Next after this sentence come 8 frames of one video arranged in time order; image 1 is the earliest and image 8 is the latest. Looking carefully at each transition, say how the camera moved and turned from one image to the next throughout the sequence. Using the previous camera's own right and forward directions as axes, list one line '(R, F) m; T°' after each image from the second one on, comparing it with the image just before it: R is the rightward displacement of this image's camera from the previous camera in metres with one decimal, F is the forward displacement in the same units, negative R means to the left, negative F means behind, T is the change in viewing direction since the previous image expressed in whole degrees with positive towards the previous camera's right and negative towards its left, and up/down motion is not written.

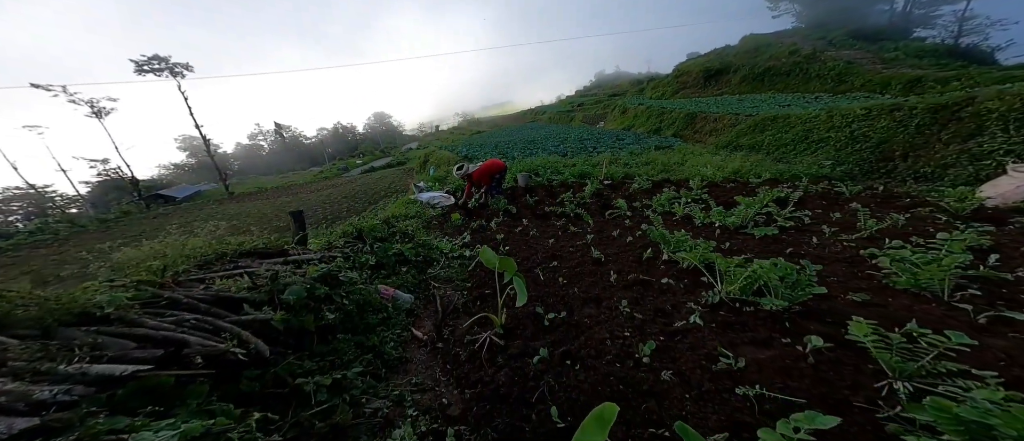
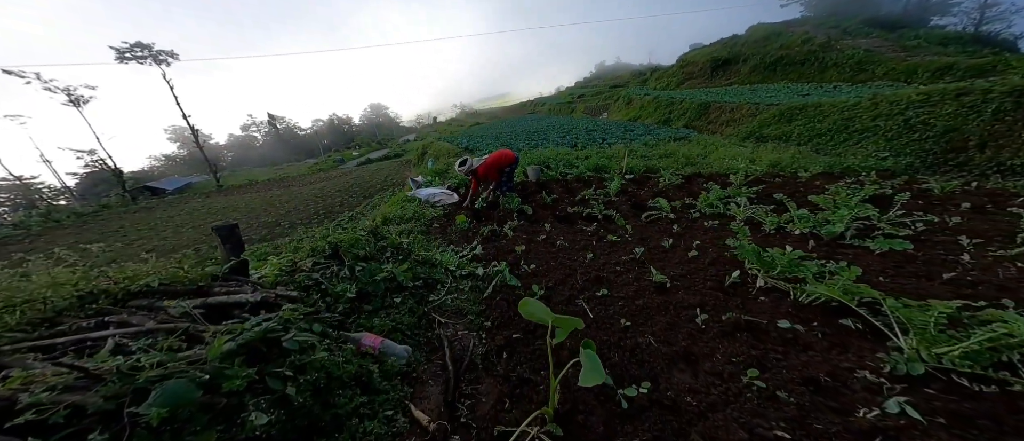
(-0.3, +1.0) m; 0°
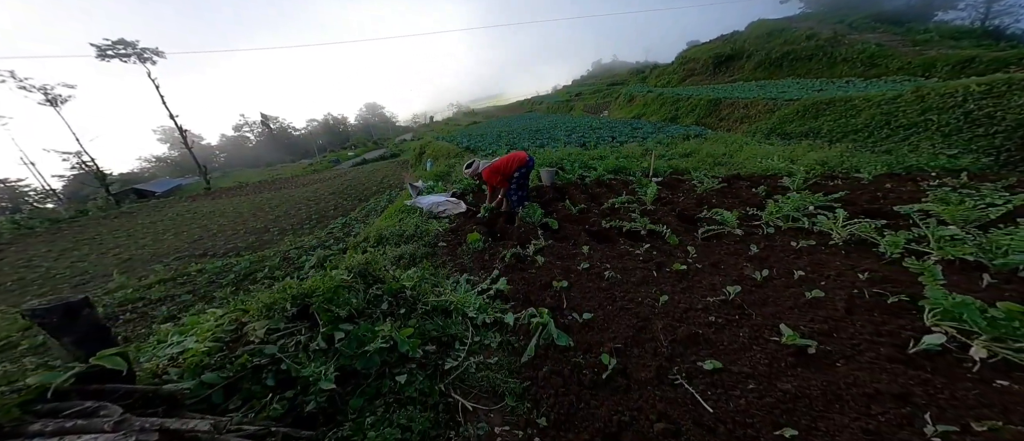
(-0.3, +0.9) m; +1°
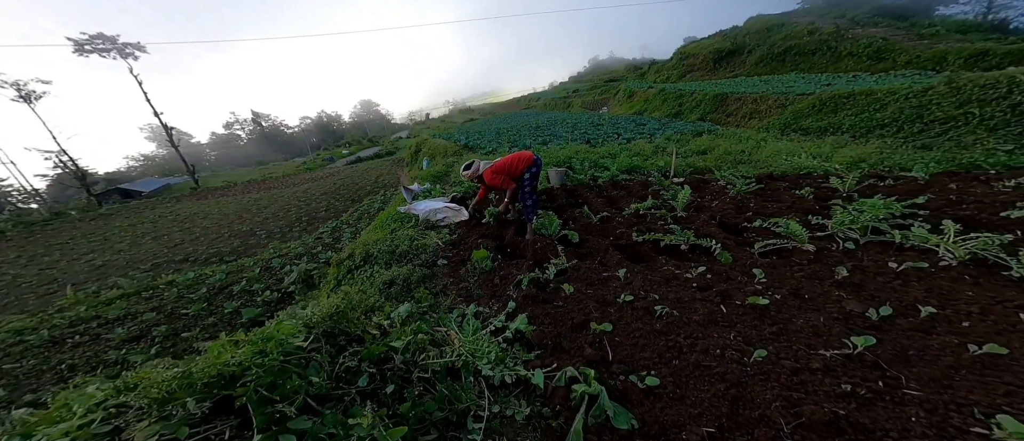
(-0.2, +0.7) m; +1°
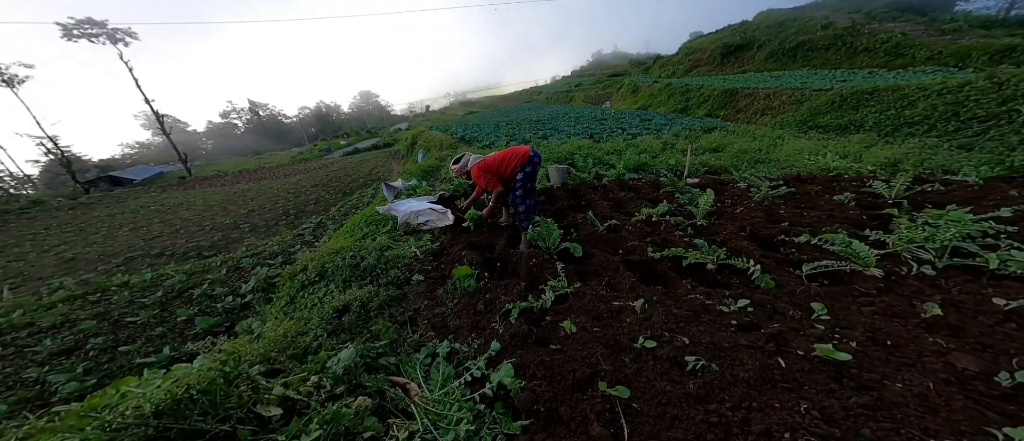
(+0.1, +0.6) m; 0°
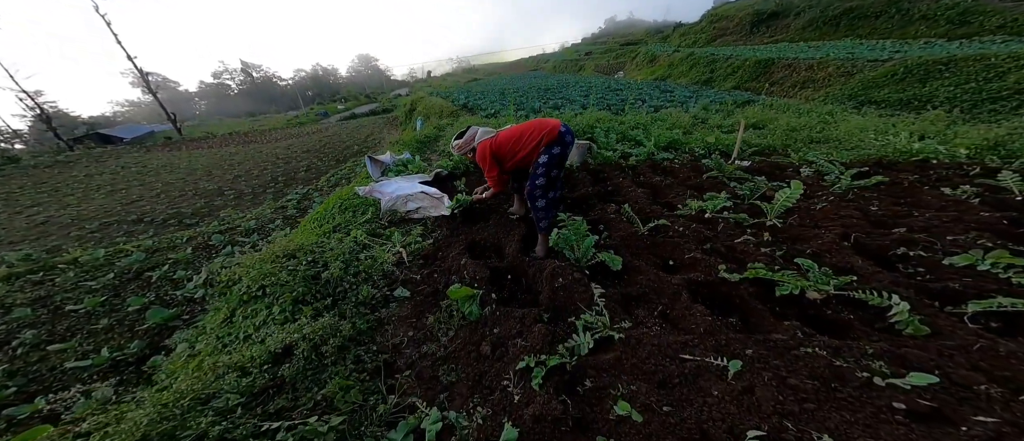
(-0.1, +0.8) m; 0°
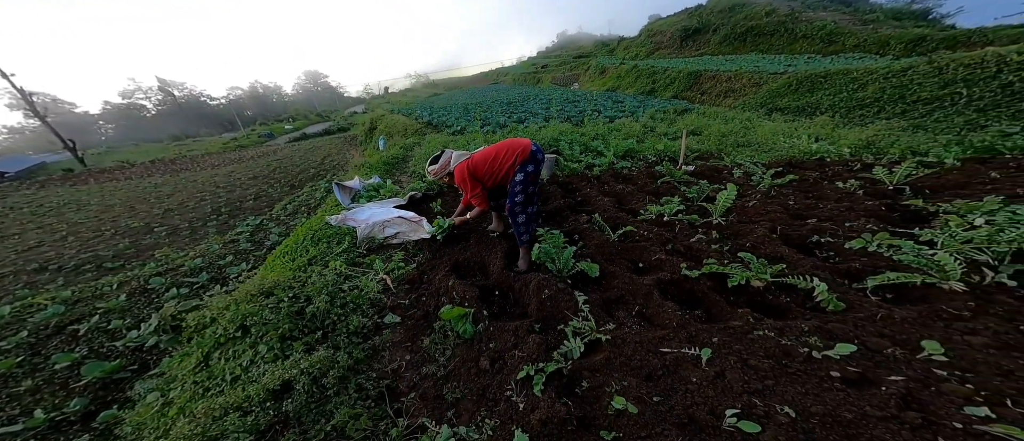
(-0.1, -0.1) m; +6°
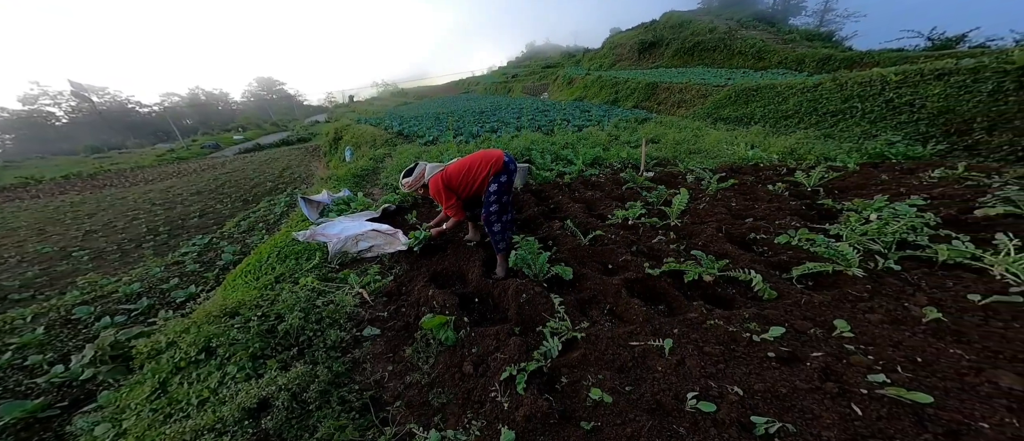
(0.0, -0.1) m; +5°
